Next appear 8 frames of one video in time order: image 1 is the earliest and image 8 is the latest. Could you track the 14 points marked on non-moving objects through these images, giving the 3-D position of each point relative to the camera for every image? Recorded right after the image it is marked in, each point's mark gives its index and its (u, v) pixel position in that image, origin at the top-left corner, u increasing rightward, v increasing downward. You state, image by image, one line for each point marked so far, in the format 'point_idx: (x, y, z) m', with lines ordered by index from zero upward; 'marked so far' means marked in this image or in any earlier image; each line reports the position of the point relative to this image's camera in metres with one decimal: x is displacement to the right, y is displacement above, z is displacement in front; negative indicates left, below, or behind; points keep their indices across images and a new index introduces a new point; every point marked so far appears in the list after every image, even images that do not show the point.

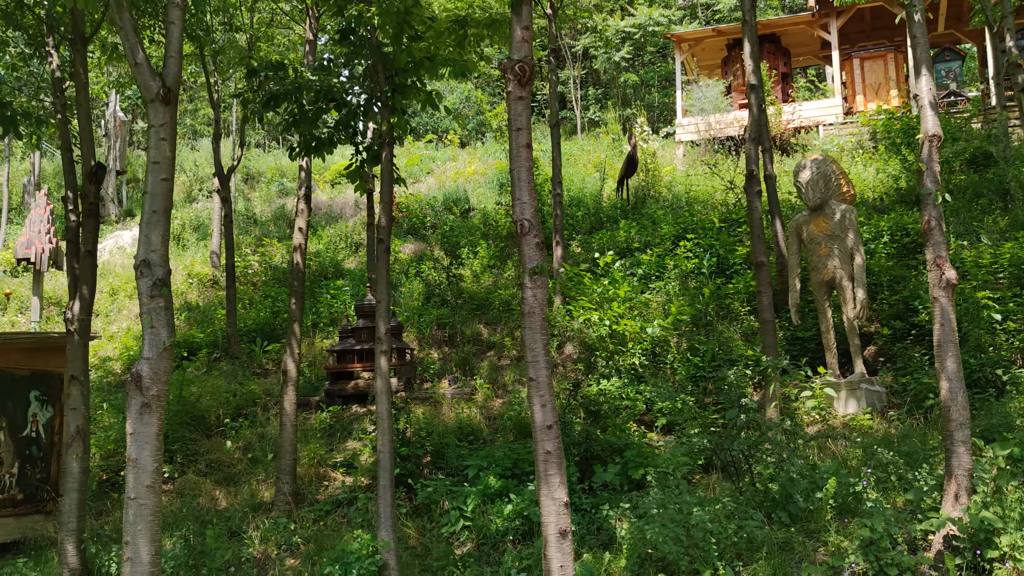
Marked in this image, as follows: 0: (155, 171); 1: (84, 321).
0: (-2.0, +0.6, +5.4) m
1: (-3.4, -0.3, +7.6) m
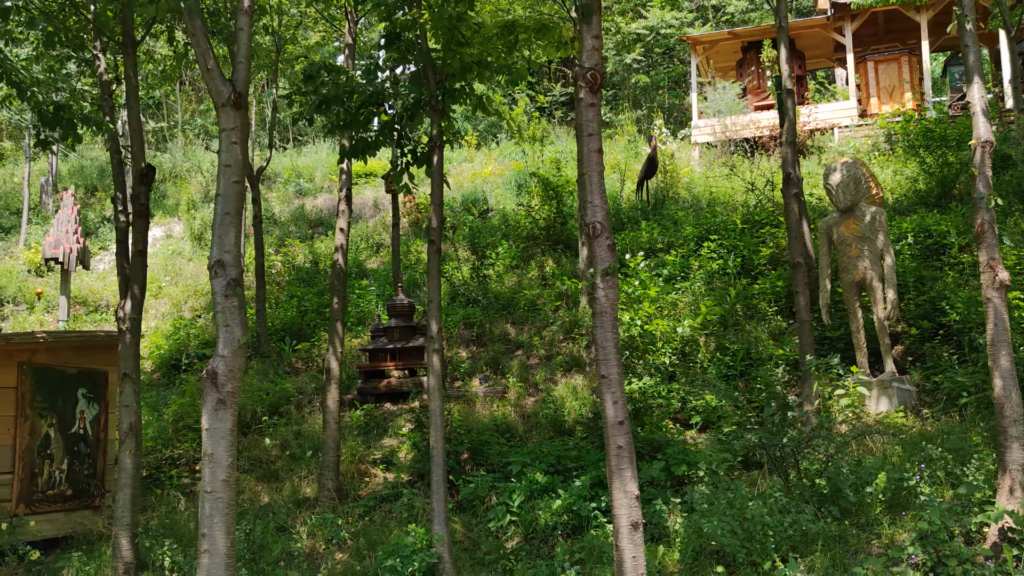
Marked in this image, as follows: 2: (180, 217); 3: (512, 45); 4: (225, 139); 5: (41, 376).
0: (-1.6, +0.6, +5.6) m
1: (-3.0, -0.3, +7.7) m
2: (-6.4, +1.4, +18.9) m
3: (0.0, +1.8, +7.2) m
4: (-1.6, +0.9, +5.6) m
5: (-3.9, -0.7, +8.1) m
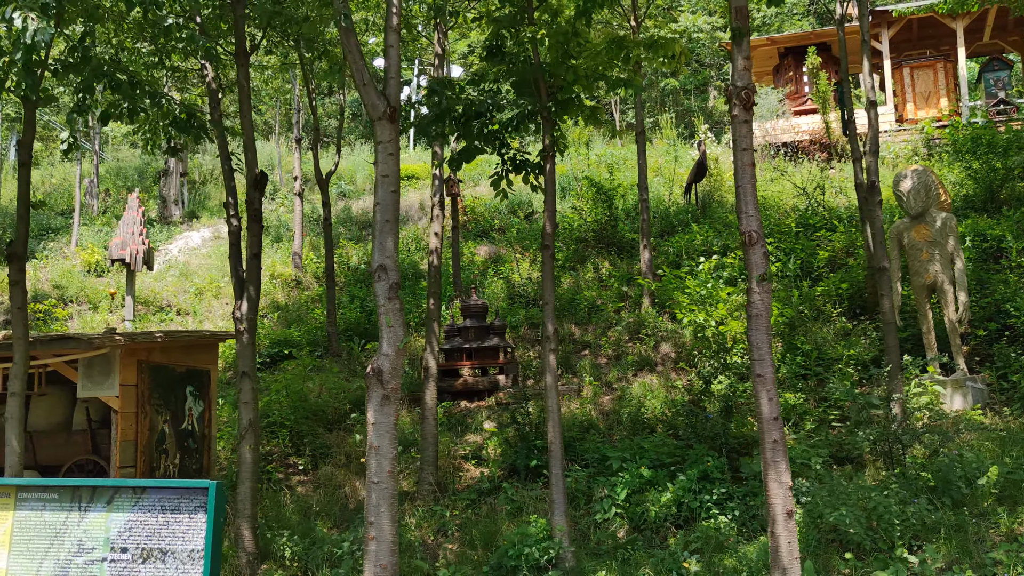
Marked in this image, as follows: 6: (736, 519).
0: (-0.8, +0.6, +5.9) m
1: (-2.2, -0.3, +8.1) m
2: (-5.6, +1.4, +19.2) m
3: (+0.9, +1.8, +7.5) m
4: (-0.8, +0.8, +5.9) m
5: (-3.1, -0.7, +8.4) m
6: (+1.6, -1.7, +7.1) m
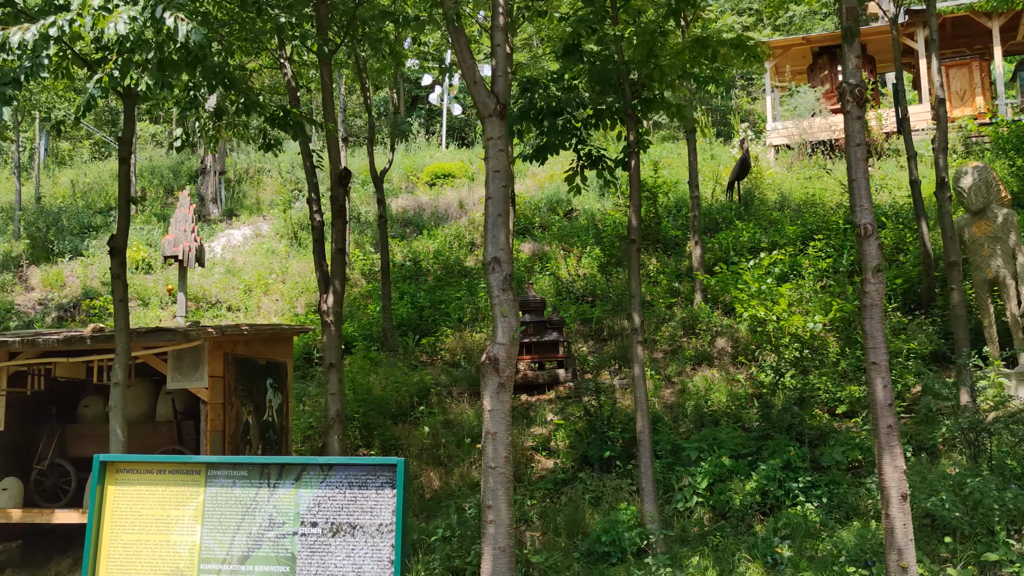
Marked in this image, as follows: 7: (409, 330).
0: (-0.1, +0.7, +6.1) m
1: (-1.5, -0.2, +8.2) m
2: (-4.9, +1.4, +19.4) m
3: (+1.5, +1.8, +7.7) m
4: (-0.1, +0.9, +6.1) m
5: (-2.4, -0.7, +8.6) m
6: (+2.3, -1.6, +7.2) m
7: (-1.4, -0.6, +13.3) m
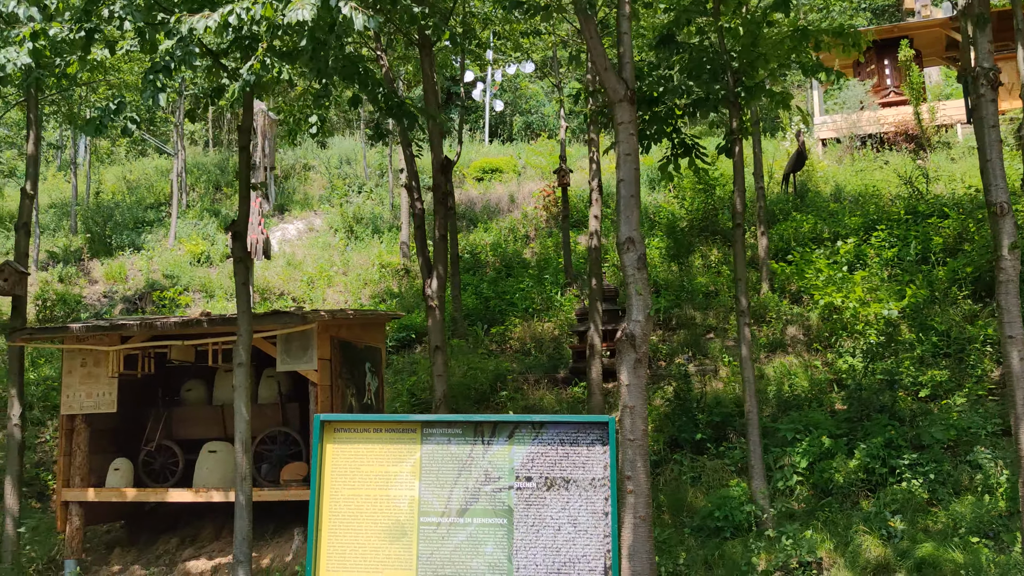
0: (+0.7, +0.8, +6.3) m
1: (-0.6, -0.1, +8.5) m
2: (-3.9, +1.6, +19.7) m
3: (+2.4, +2.0, +7.9) m
4: (+0.7, +1.0, +6.3) m
5: (-1.5, -0.6, +8.8) m
6: (+3.2, -1.5, +7.4) m
7: (-0.5, -0.4, +13.5) m
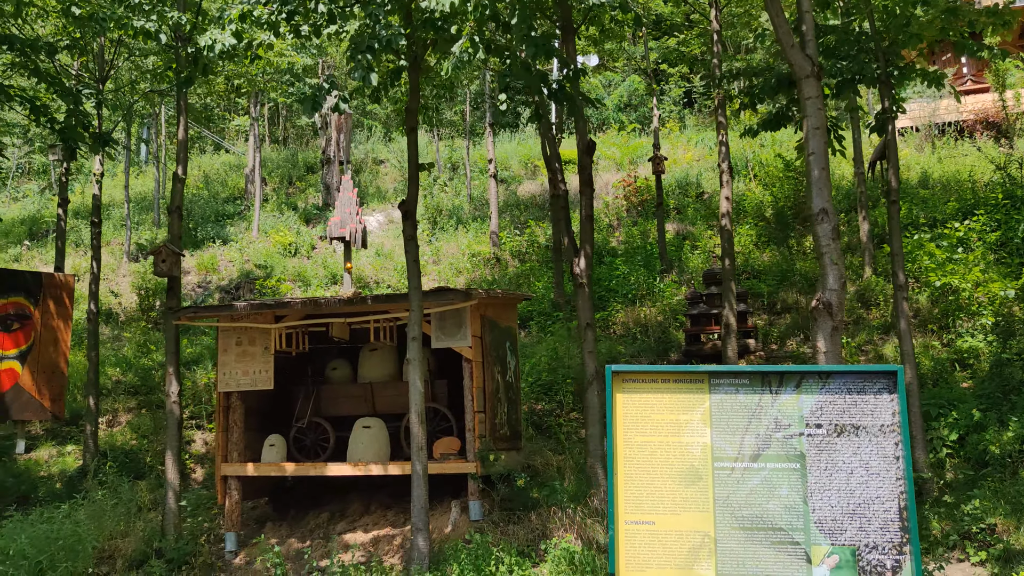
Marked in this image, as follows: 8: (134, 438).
0: (+2.0, +1.0, +6.4) m
1: (+0.7, +0.1, +8.7) m
2: (-2.4, +1.7, +19.9) m
3: (+3.7, +2.2, +8.0) m
4: (+2.0, +1.2, +6.5) m
5: (-0.2, -0.4, +9.0) m
6: (+4.5, -1.3, +7.5) m
7: (+0.9, -0.3, +13.7) m
8: (-4.3, -1.7, +11.1) m
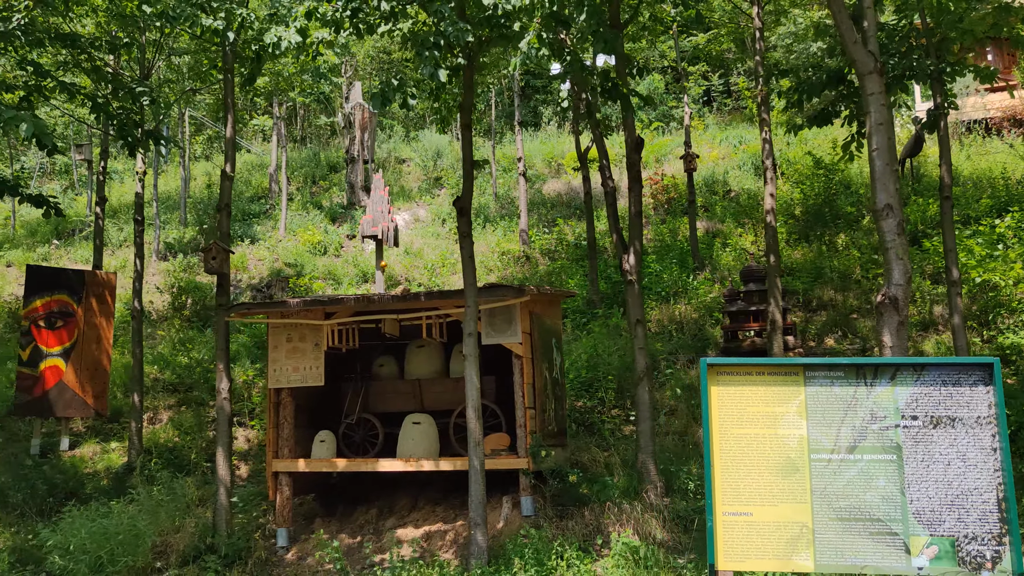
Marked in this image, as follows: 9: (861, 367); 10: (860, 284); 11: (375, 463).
0: (+2.5, +1.0, +6.5) m
1: (+1.1, +0.1, +8.7) m
2: (-1.9, +1.8, +20.0) m
3: (+4.1, +2.2, +8.0) m
4: (+2.4, +1.3, +6.5) m
5: (+0.3, -0.3, +9.1) m
6: (+4.9, -1.2, +7.5) m
7: (+1.4, -0.2, +13.7) m
8: (-3.9, -1.7, +11.2) m
9: (+1.5, -0.3, +4.2) m
10: (+4.6, +0.1, +13.0) m
11: (-1.2, -1.6, +8.6) m
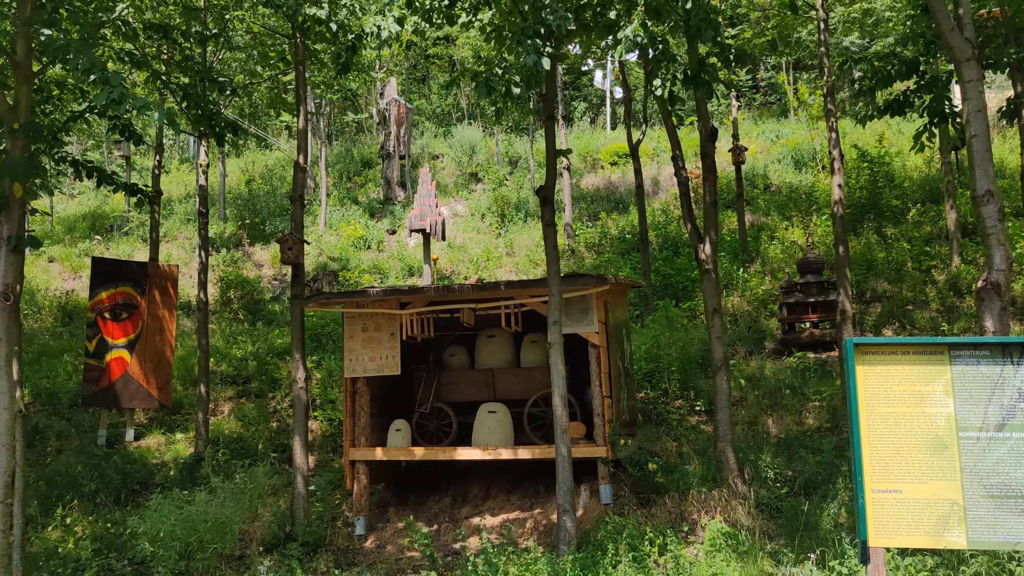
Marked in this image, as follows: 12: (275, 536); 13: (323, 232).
0: (+3.1, +1.1, +6.5) m
1: (+1.8, +0.2, +8.7) m
2: (-1.1, +1.9, +20.0) m
3: (+4.8, +2.3, +8.0) m
4: (+3.1, +1.4, +6.5) m
5: (+0.9, -0.2, +9.1) m
6: (+5.6, -1.1, +7.6) m
7: (+2.1, -0.1, +13.8) m
8: (-3.2, -1.6, +11.3) m
9: (+2.2, -0.3, +4.3) m
10: (+5.4, +0.2, +13.0) m
11: (-0.5, -1.5, +8.7) m
12: (-2.0, -2.1, +8.3) m
13: (-3.6, +1.1, +18.3) m
